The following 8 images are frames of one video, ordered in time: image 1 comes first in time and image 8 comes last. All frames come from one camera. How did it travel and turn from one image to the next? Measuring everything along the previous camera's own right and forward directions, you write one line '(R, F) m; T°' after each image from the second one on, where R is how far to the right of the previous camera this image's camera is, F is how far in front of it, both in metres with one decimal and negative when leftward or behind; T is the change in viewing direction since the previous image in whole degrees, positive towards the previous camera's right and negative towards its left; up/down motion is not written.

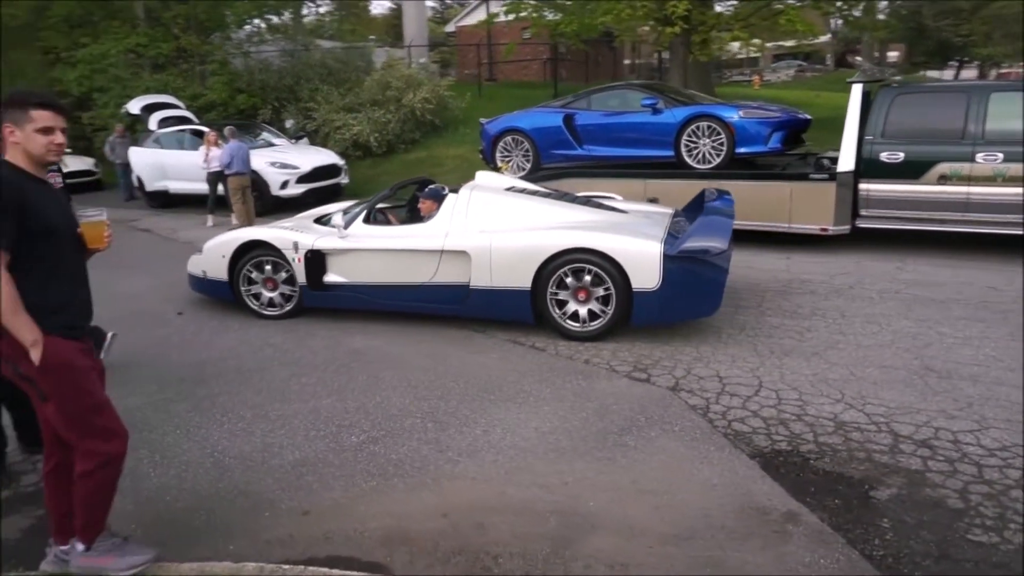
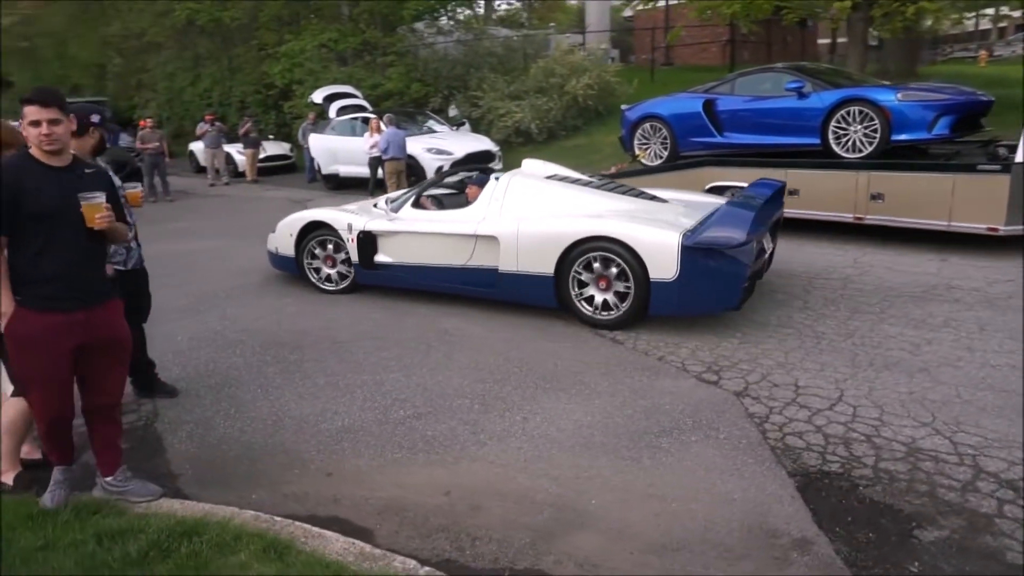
(+1.0, +0.1) m; -15°
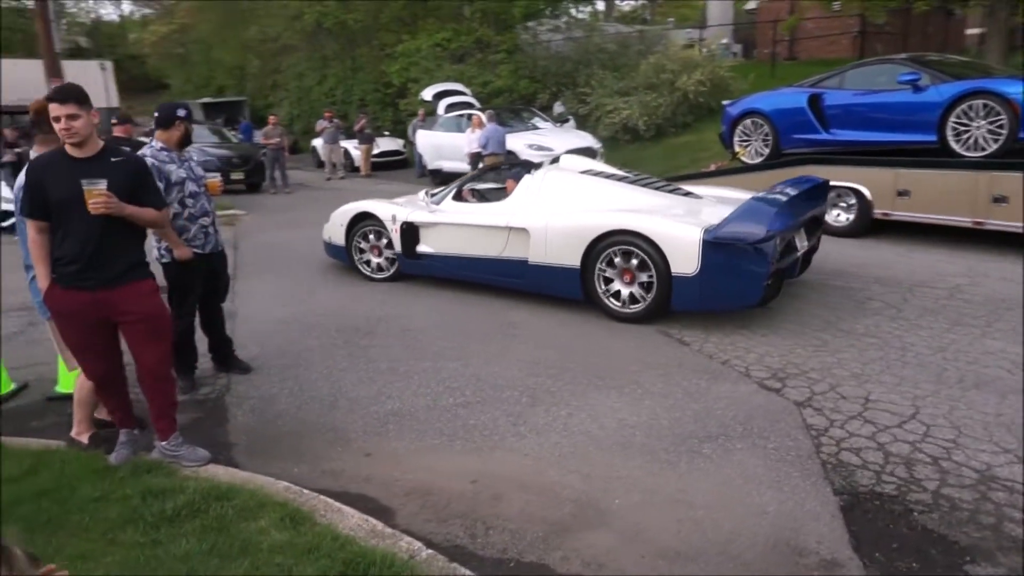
(+0.5, +0.1) m; -9°
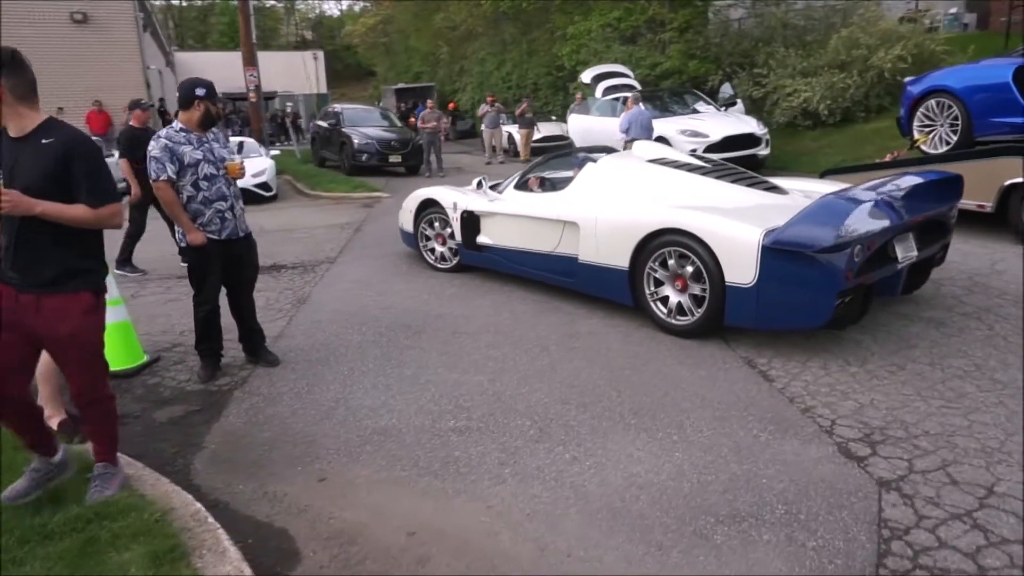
(+1.1, +1.0) m; -15°
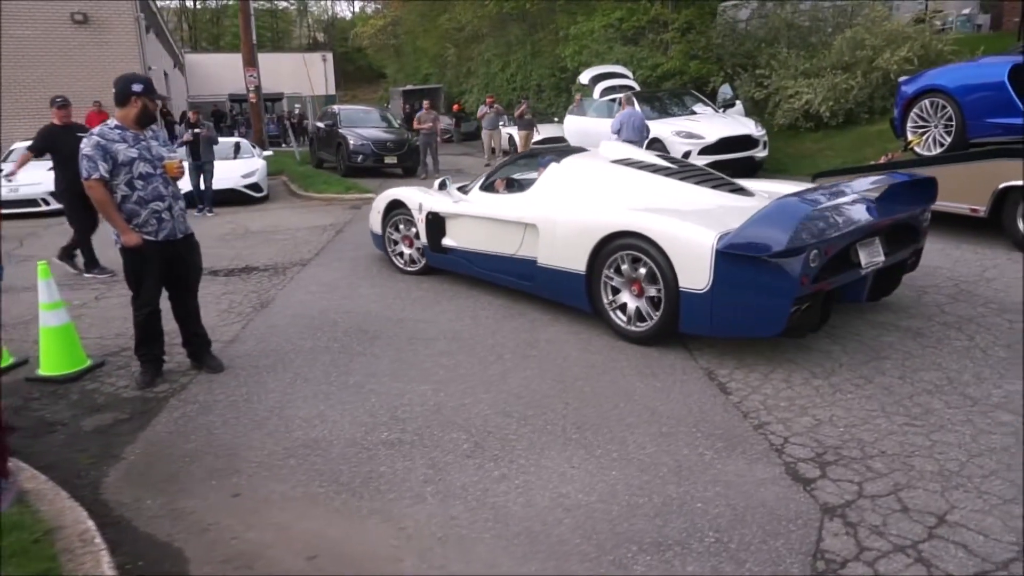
(+0.5, +0.3) m; -1°
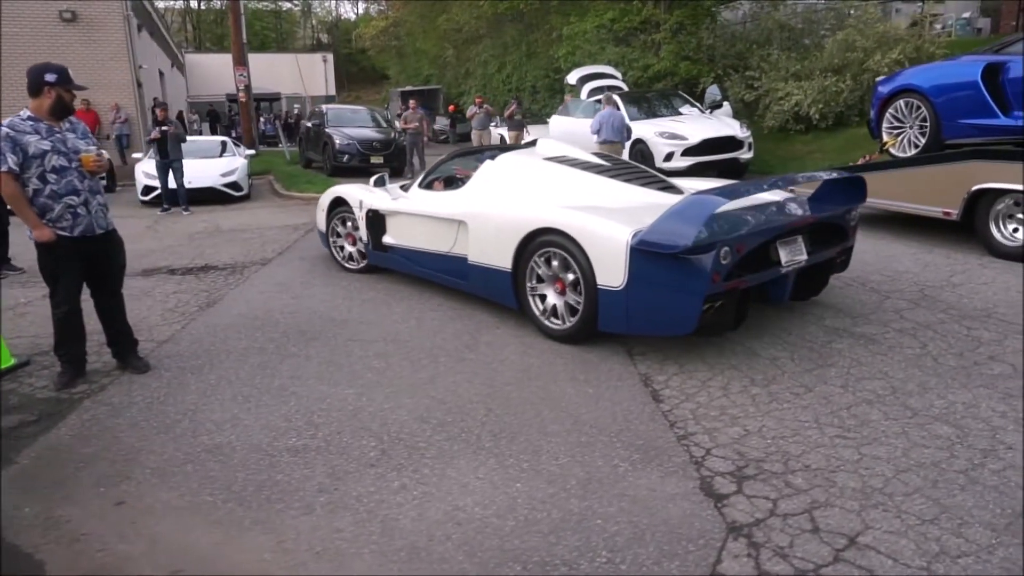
(+0.5, +0.2) m; -1°
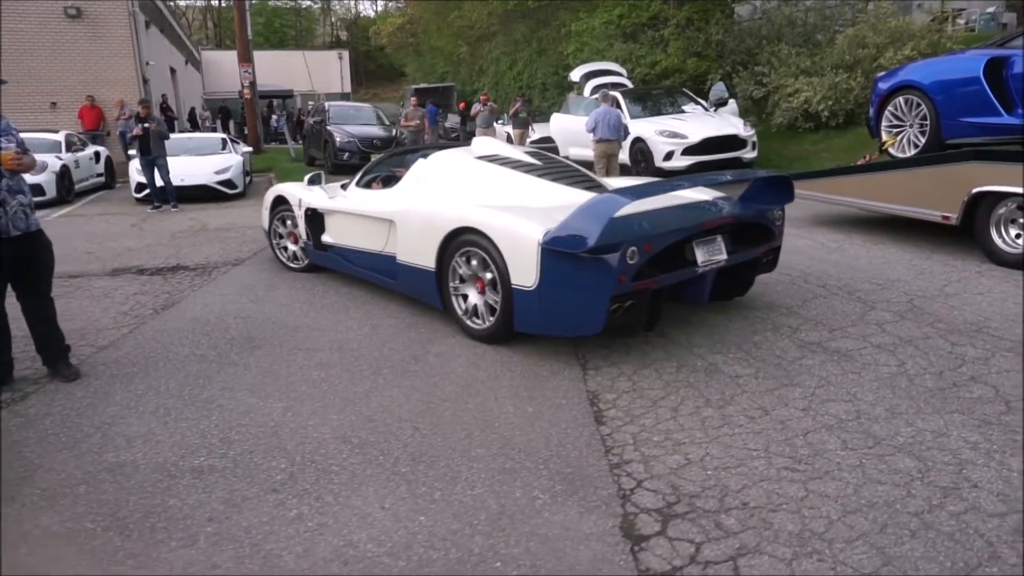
(+0.5, +0.3) m; -2°
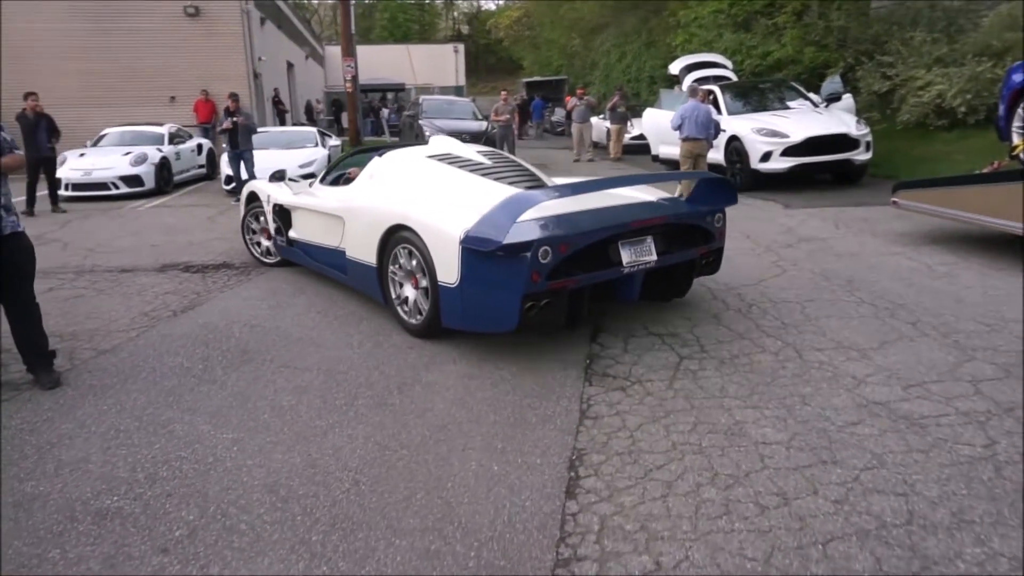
(+0.7, +0.8) m; -9°
